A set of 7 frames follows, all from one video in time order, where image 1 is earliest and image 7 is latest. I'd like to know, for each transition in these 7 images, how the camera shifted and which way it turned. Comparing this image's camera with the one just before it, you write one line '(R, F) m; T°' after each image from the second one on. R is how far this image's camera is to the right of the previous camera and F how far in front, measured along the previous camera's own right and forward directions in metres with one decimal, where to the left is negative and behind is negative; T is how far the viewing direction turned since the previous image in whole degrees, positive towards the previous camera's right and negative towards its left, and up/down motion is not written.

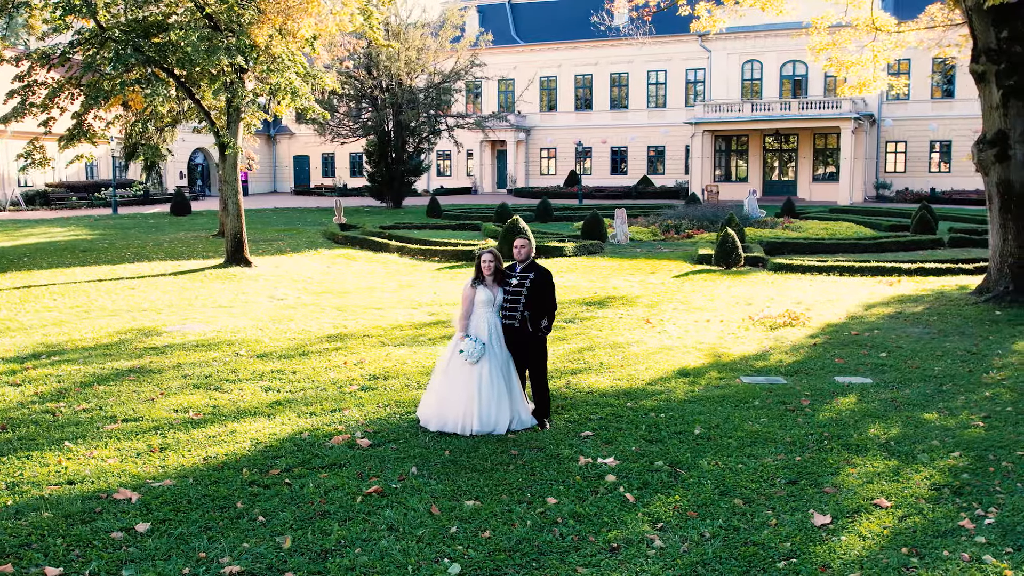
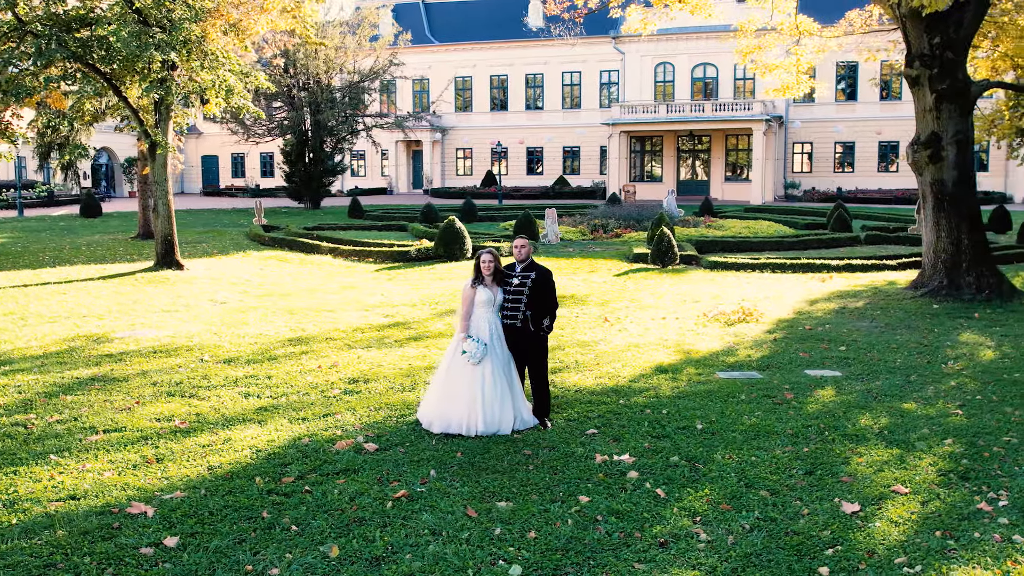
(-0.7, 0.0) m; +6°
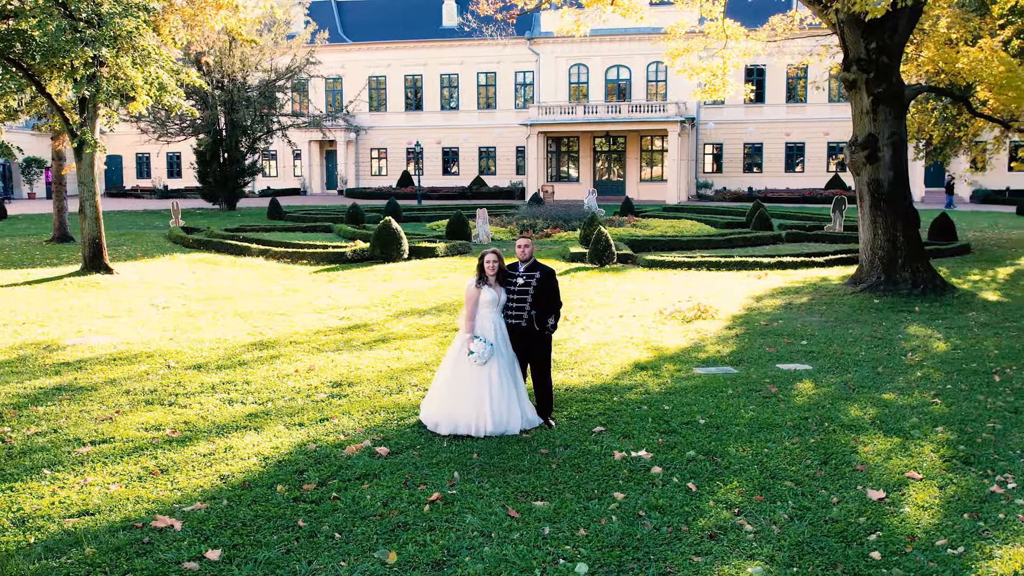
(-0.7, 0.0) m; +6°
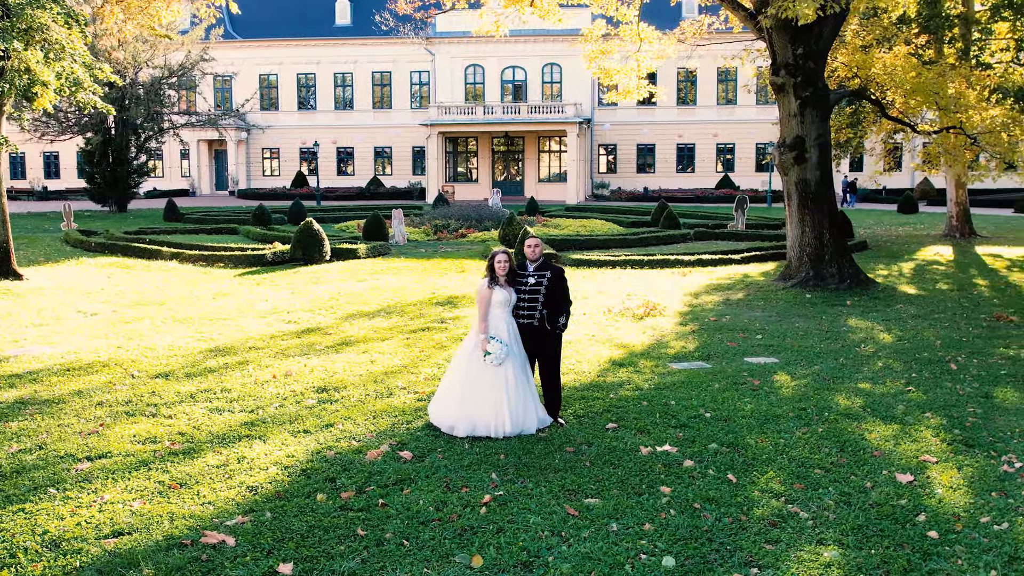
(-0.9, +0.1) m; +8°
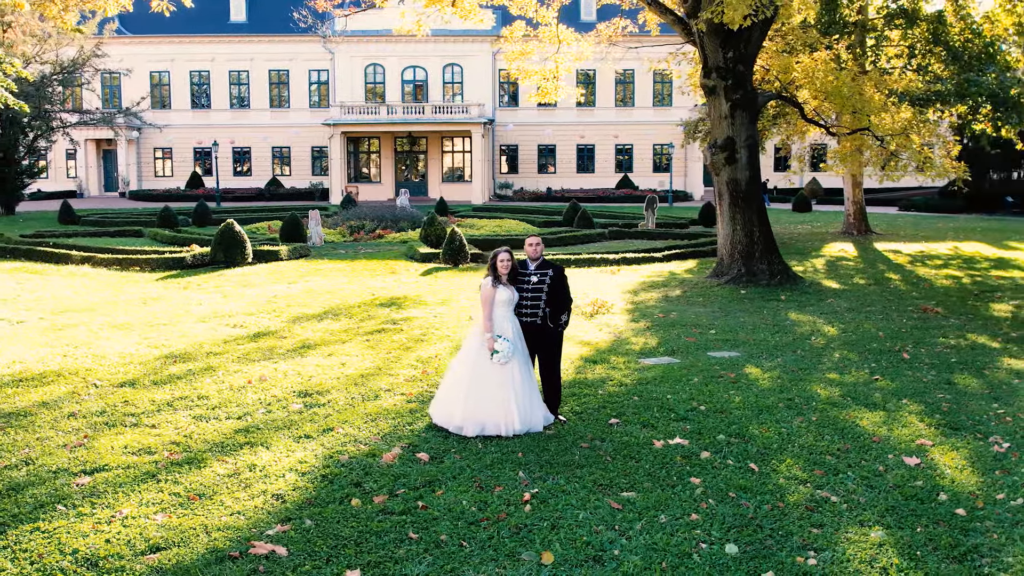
(-0.8, 0.0) m; +7°
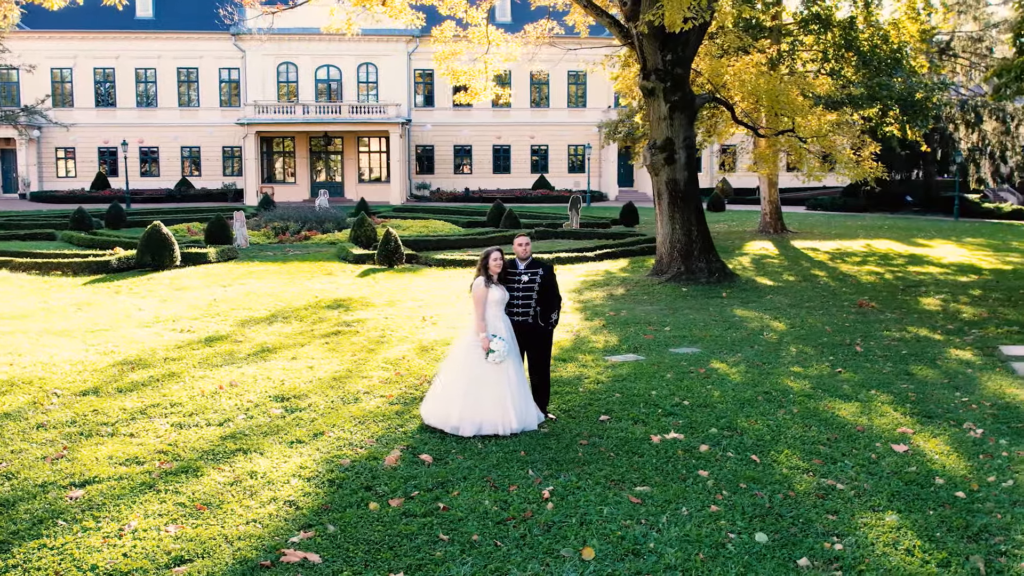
(-0.6, 0.0) m; +6°
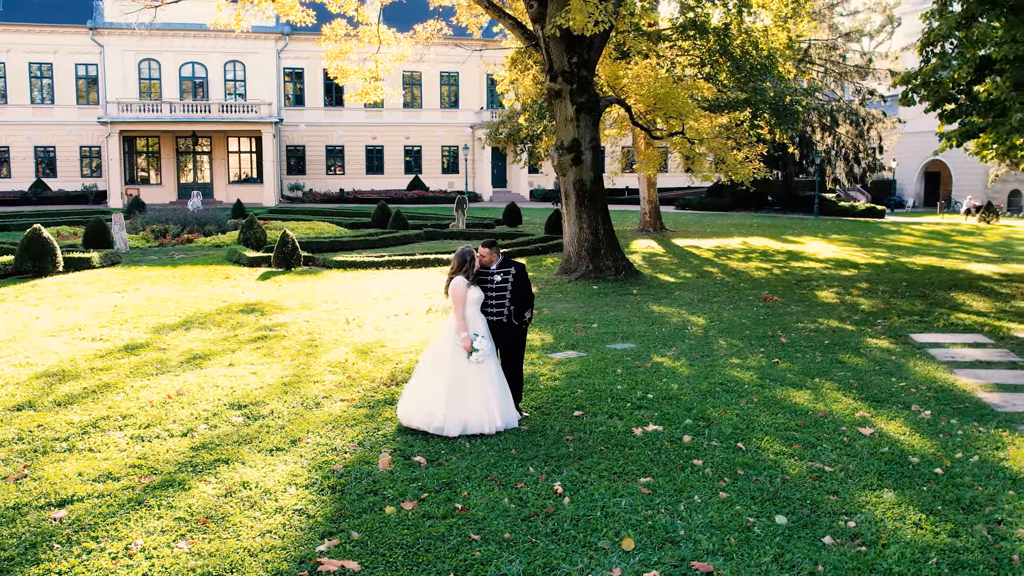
(-0.8, +0.1) m; +9°
